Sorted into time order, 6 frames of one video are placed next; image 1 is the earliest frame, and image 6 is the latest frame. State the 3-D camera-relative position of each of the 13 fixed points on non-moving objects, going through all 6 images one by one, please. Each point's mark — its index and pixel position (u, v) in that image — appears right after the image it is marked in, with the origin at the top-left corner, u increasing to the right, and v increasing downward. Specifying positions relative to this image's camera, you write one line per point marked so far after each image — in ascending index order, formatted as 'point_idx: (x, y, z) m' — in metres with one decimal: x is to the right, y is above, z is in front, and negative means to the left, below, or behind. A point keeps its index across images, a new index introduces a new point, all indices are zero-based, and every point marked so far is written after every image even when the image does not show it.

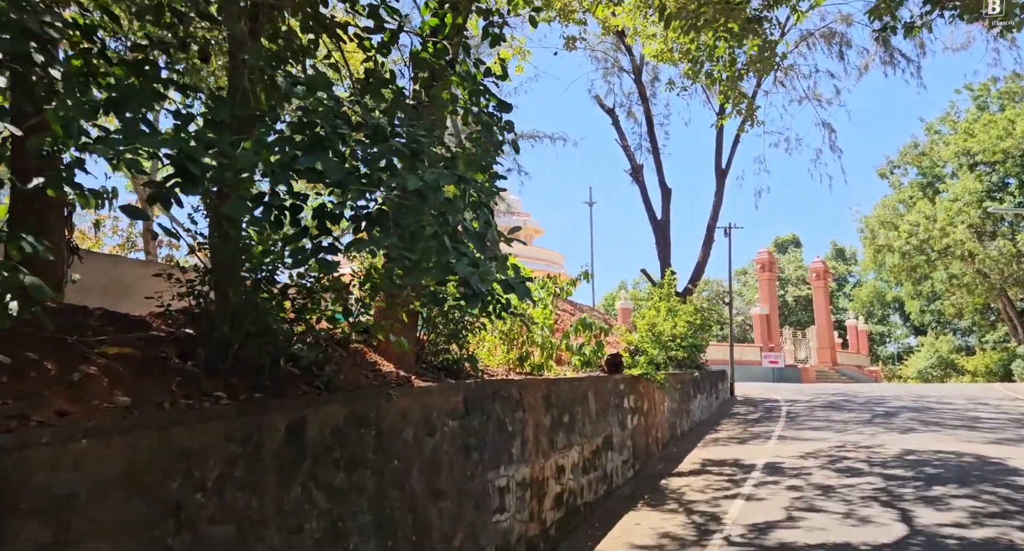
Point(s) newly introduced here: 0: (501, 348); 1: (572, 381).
0: (-0.1, -0.7, +8.1) m
1: (+0.6, -1.0, +7.8) m
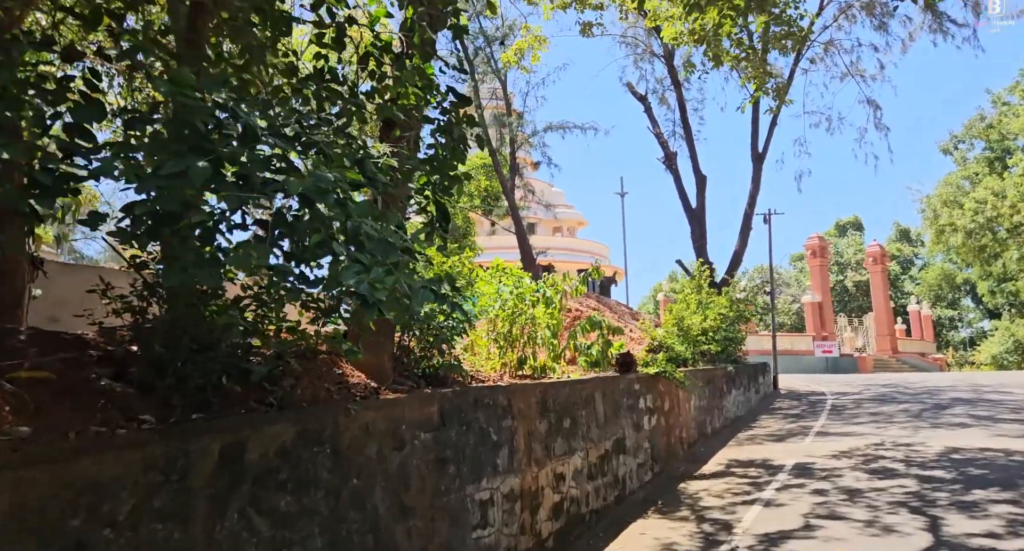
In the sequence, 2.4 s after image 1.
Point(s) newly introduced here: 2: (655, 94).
0: (-0.1, -0.7, +7.8) m
1: (+0.6, -1.0, +7.5) m
2: (+3.4, +4.4, +19.9) m
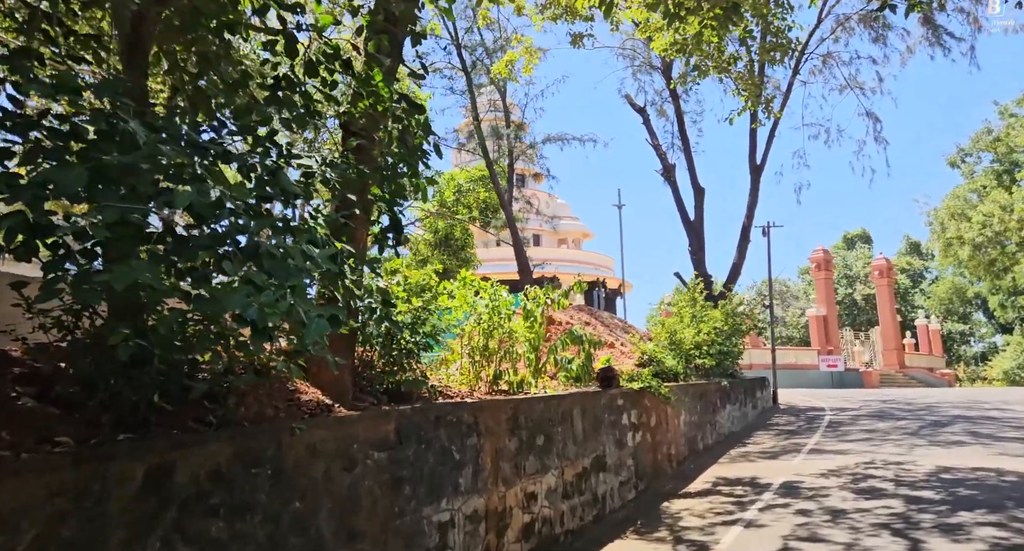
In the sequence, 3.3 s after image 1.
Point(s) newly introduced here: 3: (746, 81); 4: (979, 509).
0: (-0.3, -0.8, +7.6) m
1: (+0.3, -1.1, +7.3) m
2: (+3.4, +4.1, +19.7) m
3: (+3.2, +2.7, +11.4) m
4: (+4.2, -2.1, +7.4) m
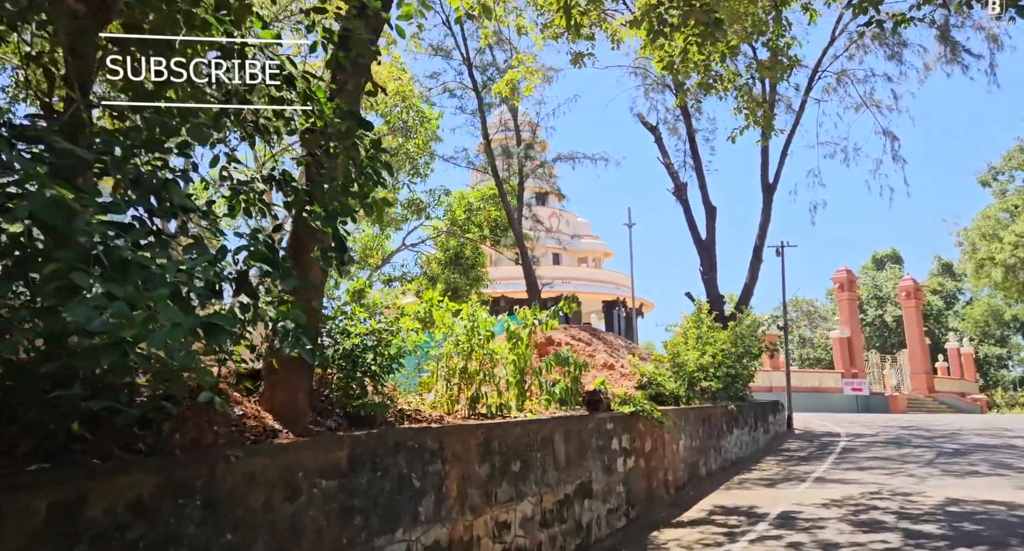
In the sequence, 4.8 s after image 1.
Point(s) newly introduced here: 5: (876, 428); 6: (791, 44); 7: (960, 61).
0: (-0.5, -1.0, +7.4) m
1: (+0.1, -1.3, +7.1) m
2: (+3.6, +3.6, +19.5) m
3: (+3.2, +2.4, +11.2) m
4: (+4.0, -2.3, +7.0) m
5: (+8.4, -3.5, +19.0) m
6: (+3.6, +3.0, +10.7) m
7: (+7.6, +3.6, +14.0) m
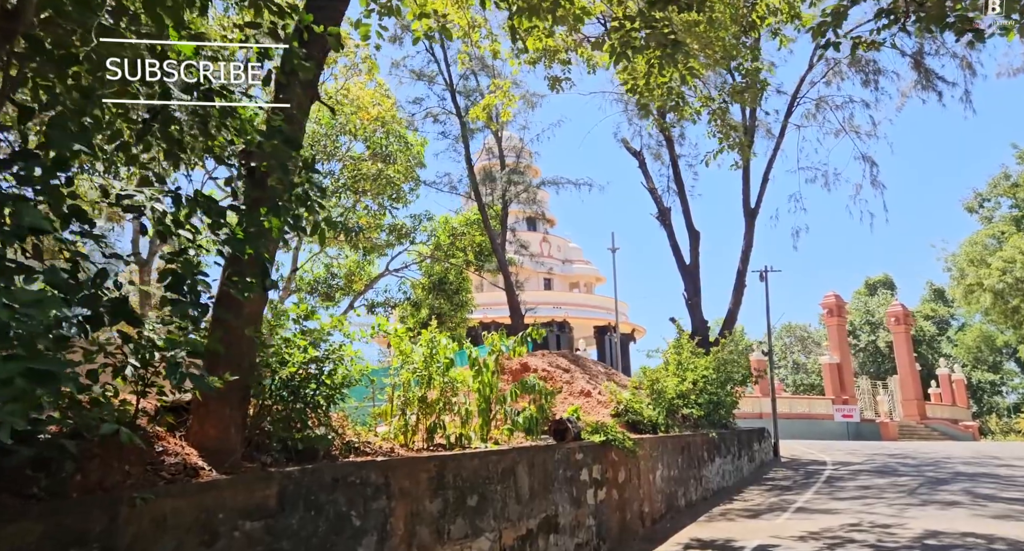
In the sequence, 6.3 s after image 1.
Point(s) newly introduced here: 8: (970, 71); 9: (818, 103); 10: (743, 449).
0: (-0.9, -1.2, +7.2) m
1: (-0.2, -1.5, +6.8) m
2: (+3.2, +3.0, +19.4) m
3: (+2.8, +2.1, +11.0) m
4: (+3.6, -2.5, +6.7) m
5: (+8.0, -4.1, +18.7) m
6: (+3.2, +2.7, +10.6) m
7: (+7.2, +3.2, +13.9) m
8: (+7.3, +3.3, +13.2) m
9: (+6.3, +3.6, +16.9) m
10: (+4.3, -3.2, +15.5) m
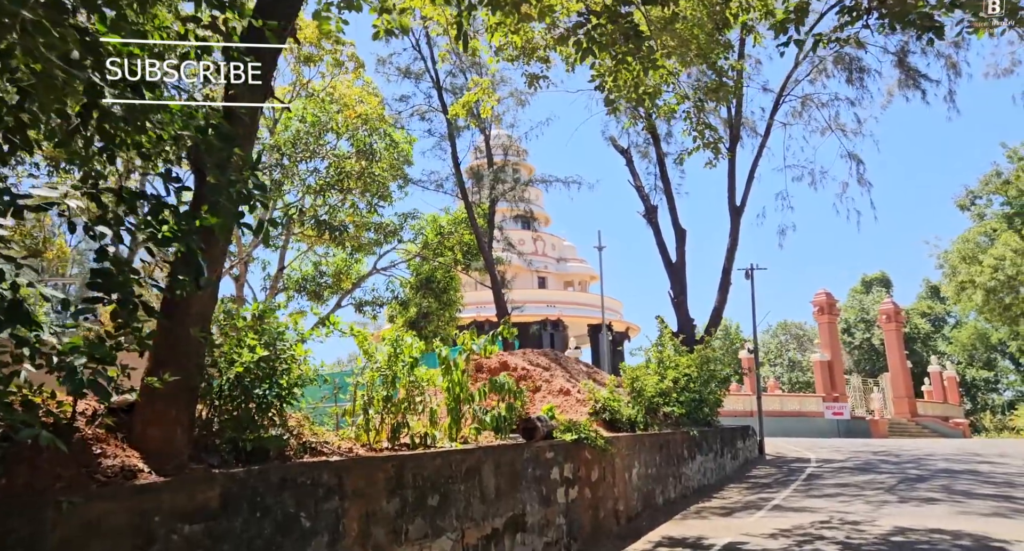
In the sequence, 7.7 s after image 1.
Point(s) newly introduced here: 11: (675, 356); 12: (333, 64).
0: (-1.2, -1.2, +7.2) m
1: (-0.5, -1.5, +6.8) m
2: (+2.9, +3.0, +19.4) m
3: (+2.5, +2.1, +11.0) m
4: (+3.3, -2.5, +6.7) m
5: (+7.7, -4.0, +18.7) m
6: (+2.9, +2.7, +10.6) m
7: (+6.9, +3.3, +13.9) m
8: (+7.0, +3.3, +13.2) m
9: (+6.0, +3.6, +16.9) m
10: (+4.0, -3.2, +15.5) m
11: (+2.8, -1.4, +14.0) m
12: (-3.6, +4.2, +16.4) m
